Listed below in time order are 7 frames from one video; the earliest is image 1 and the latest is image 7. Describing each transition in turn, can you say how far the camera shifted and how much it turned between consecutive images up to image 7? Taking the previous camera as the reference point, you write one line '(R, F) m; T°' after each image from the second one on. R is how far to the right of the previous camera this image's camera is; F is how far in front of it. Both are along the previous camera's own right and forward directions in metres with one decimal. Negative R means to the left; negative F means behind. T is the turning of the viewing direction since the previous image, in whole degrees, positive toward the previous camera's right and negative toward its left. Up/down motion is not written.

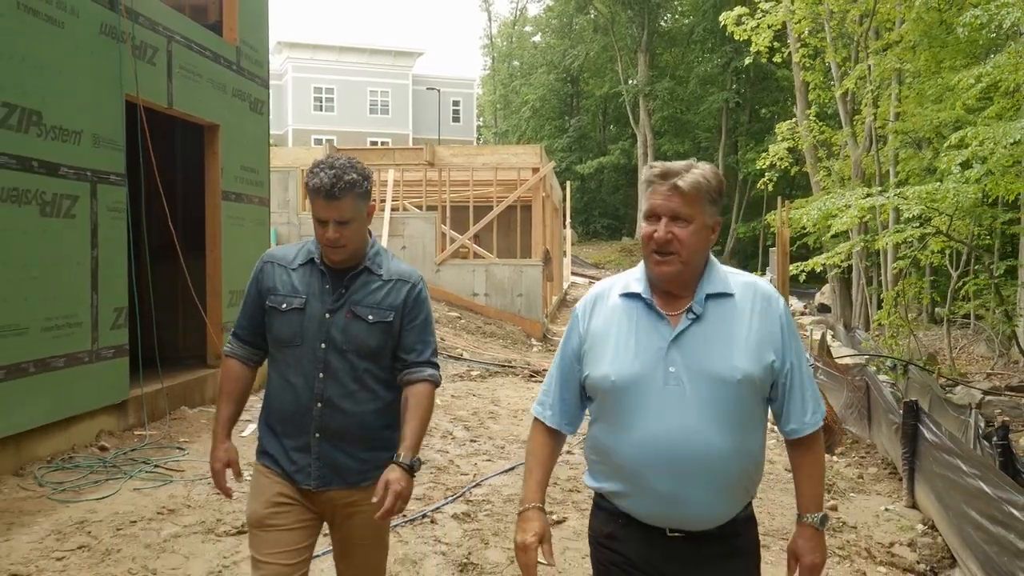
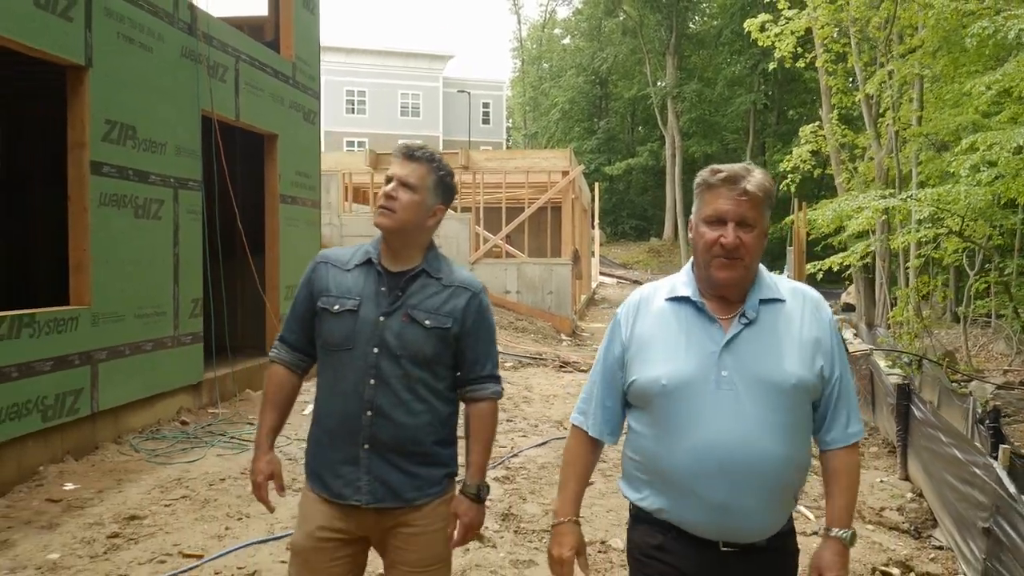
(0.0, -0.7) m; -2°
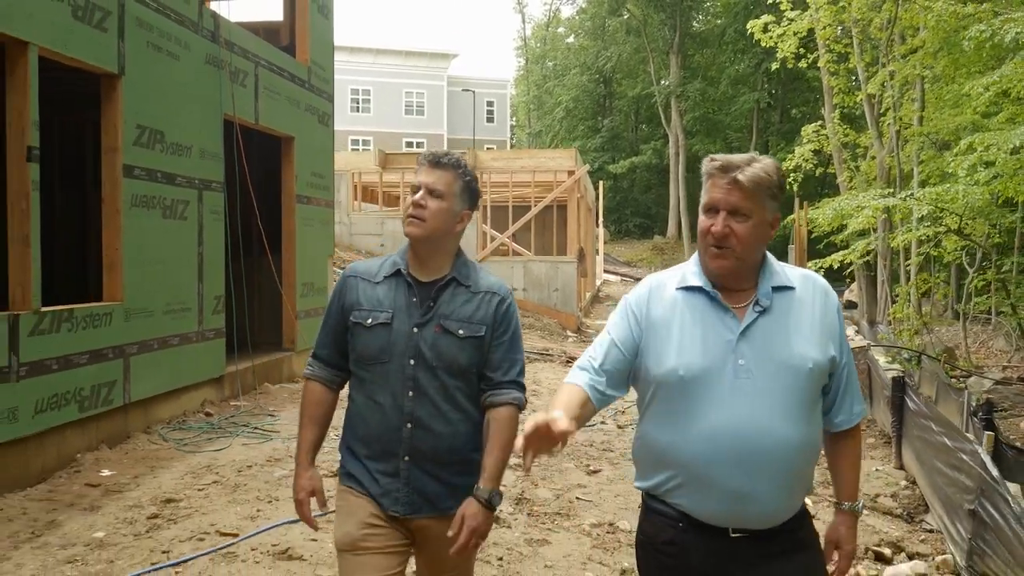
(-0.1, -0.3) m; 0°
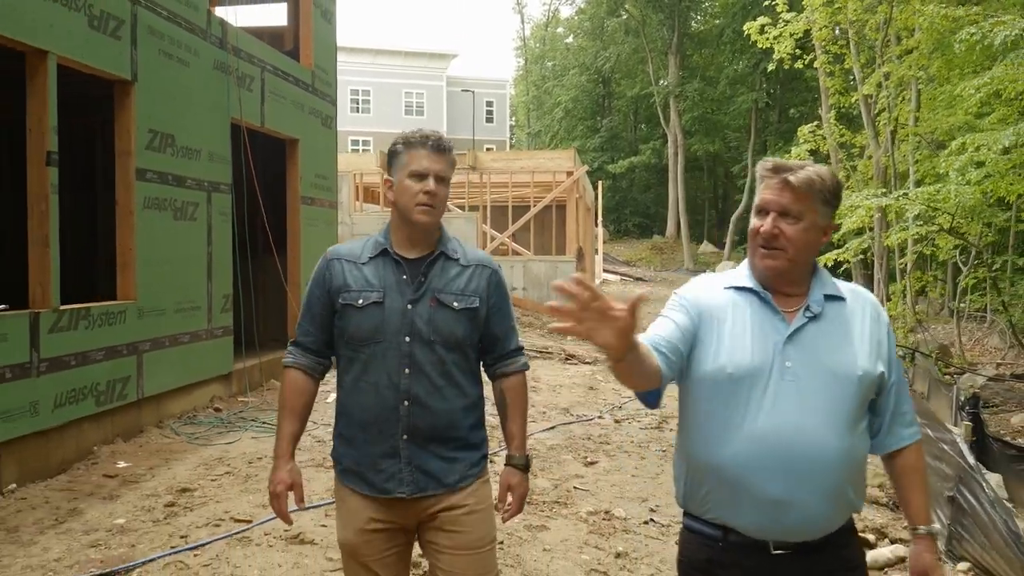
(0.0, -0.2) m; 0°
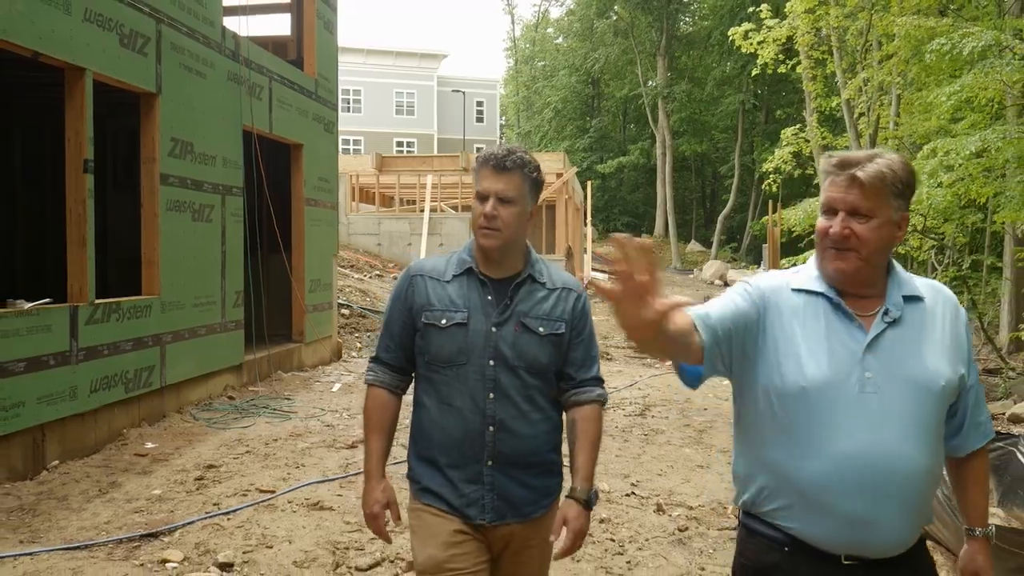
(0.0, -0.6) m; +1°
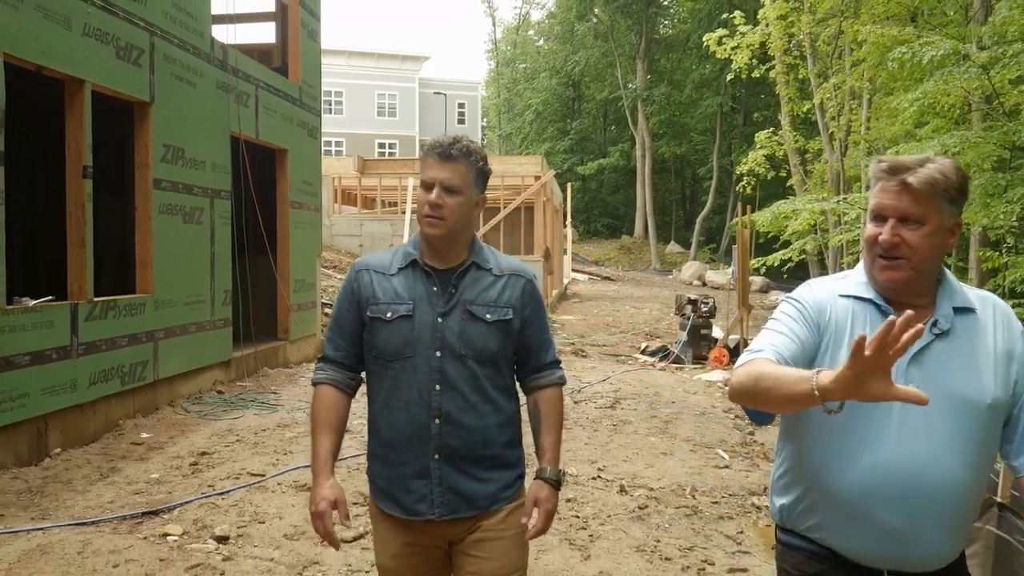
(+0.1, -0.4) m; +1°
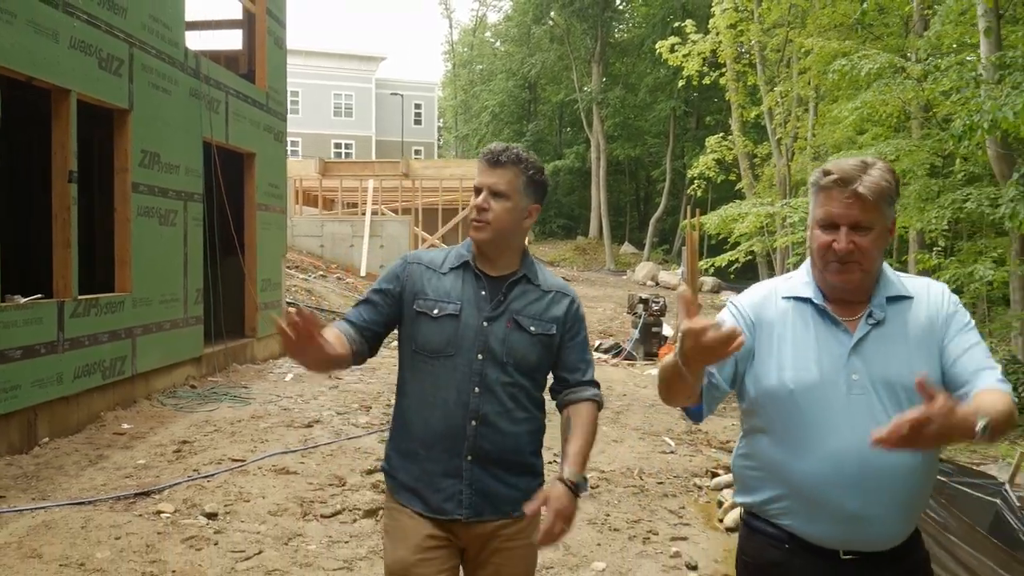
(-0.1, -0.5) m; +3°
